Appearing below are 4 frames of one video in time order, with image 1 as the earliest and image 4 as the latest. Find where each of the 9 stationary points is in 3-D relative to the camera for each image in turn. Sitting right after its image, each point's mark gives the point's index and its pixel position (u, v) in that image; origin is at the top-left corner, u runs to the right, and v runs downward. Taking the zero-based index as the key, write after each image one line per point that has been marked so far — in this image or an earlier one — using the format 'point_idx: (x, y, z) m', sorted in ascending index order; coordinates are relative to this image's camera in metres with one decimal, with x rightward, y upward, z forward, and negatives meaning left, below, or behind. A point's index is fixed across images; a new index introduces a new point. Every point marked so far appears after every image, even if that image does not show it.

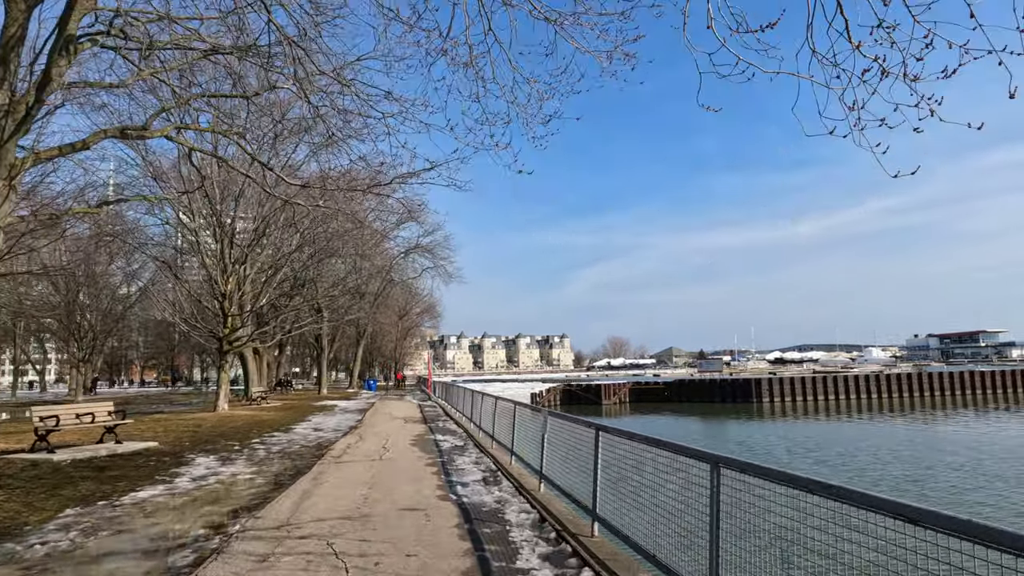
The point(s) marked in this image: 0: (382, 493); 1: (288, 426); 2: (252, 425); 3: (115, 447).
0: (-1.2, -1.9, +5.9) m
1: (-4.8, -3.0, +13.7) m
2: (-5.7, -3.0, +13.9) m
3: (-5.6, -2.3, +9.0) m
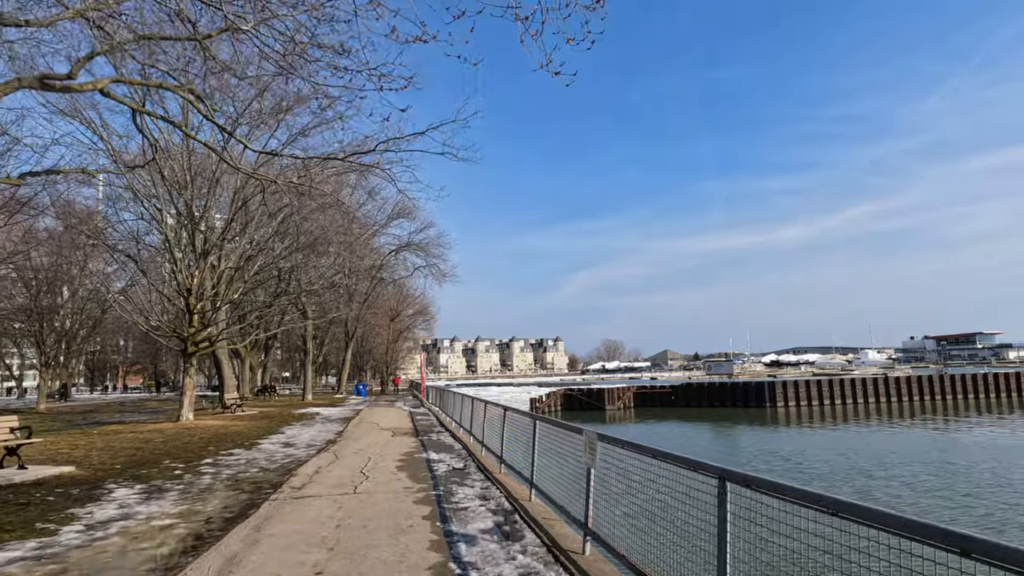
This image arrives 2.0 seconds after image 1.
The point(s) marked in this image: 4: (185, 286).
0: (-1.0, -1.7, +3.9) m
1: (-4.7, -2.8, +11.7) m
2: (-5.6, -2.8, +11.9) m
3: (-5.5, -2.1, +7.0) m
4: (-10.1, +0.1, +19.5) m
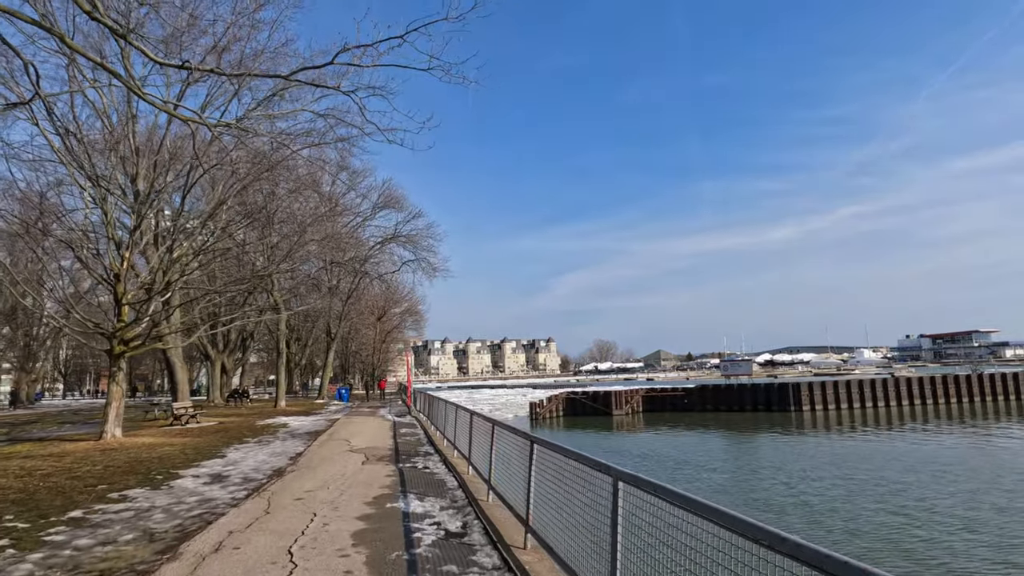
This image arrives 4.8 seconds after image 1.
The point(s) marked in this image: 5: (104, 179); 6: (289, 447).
0: (-0.7, -1.3, +0.9) m
1: (-4.6, -2.5, +8.6) m
2: (-5.4, -2.5, +8.8) m
3: (-5.2, -1.7, +4.0) m
4: (-10.1, +0.4, +16.4) m
5: (-9.8, +2.6, +15.3) m
6: (-4.0, -2.8, +11.5) m
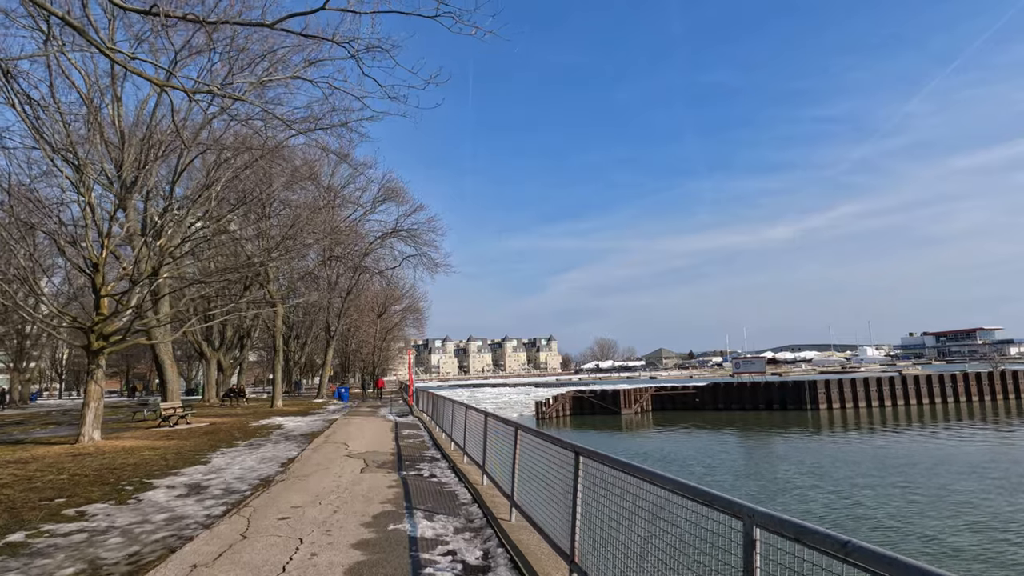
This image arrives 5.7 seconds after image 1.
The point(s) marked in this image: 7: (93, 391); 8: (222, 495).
0: (-0.5, -1.2, 0.0) m
1: (-4.4, -2.3, +7.6) m
2: (-5.2, -2.3, +7.9) m
3: (-5.0, -1.6, +3.0) m
4: (-9.9, +0.6, +15.4) m
5: (-9.6, +2.8, +14.3) m
6: (-3.8, -2.7, +10.5) m
7: (-7.7, -1.9, +11.9) m
8: (-3.0, -2.1, +6.6) m
